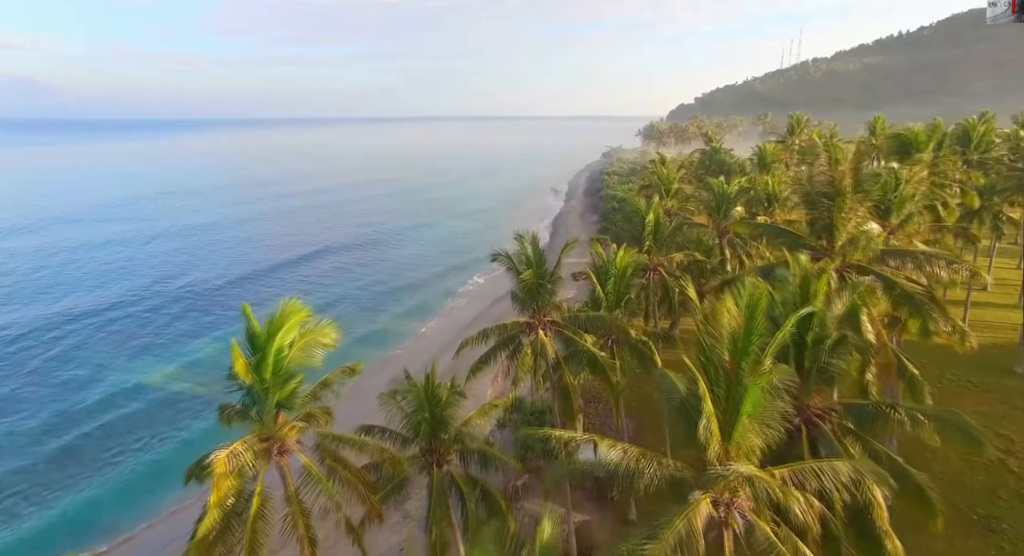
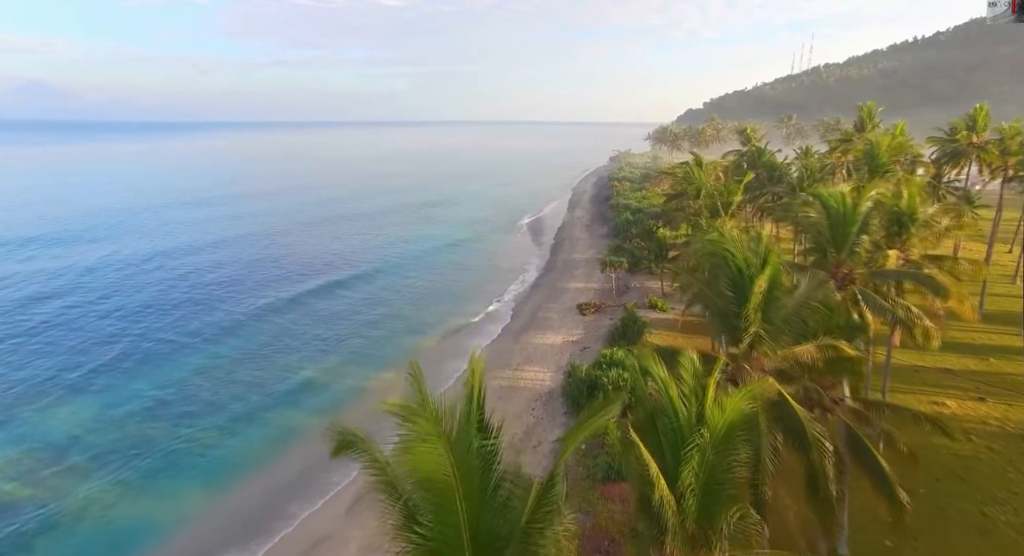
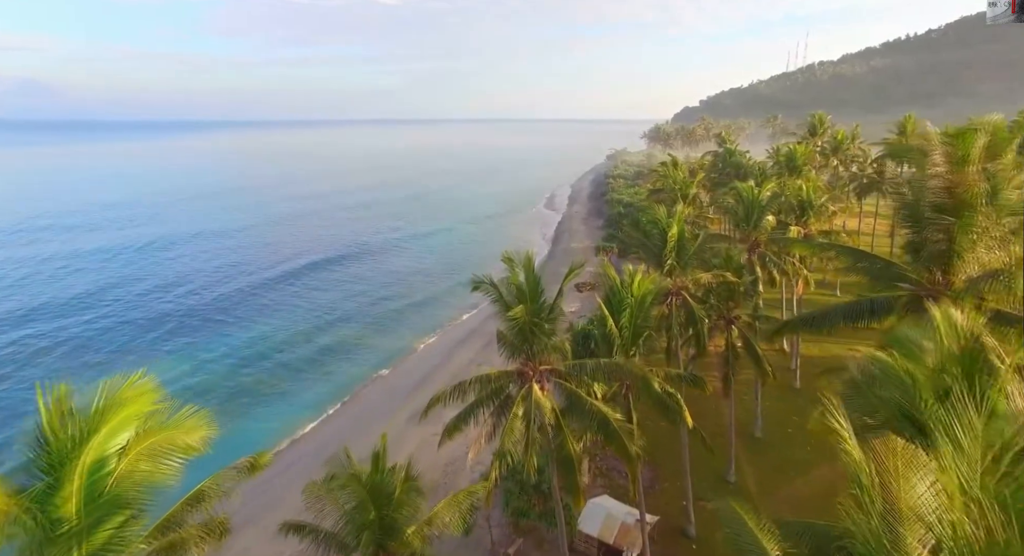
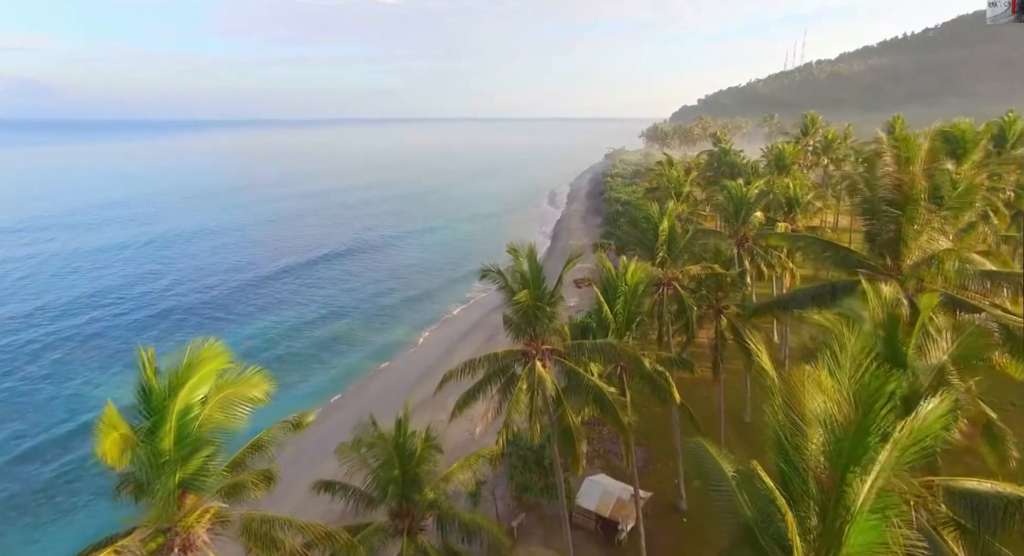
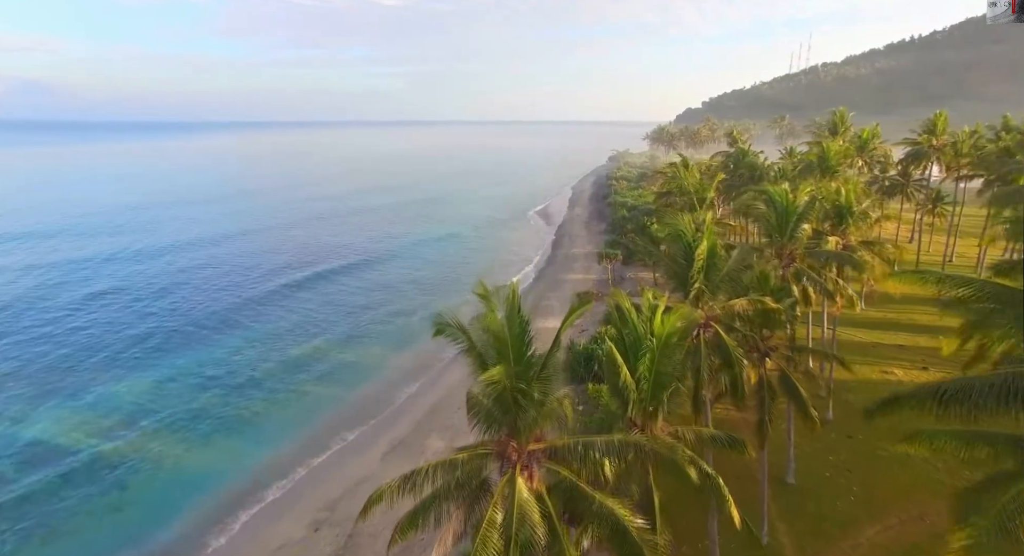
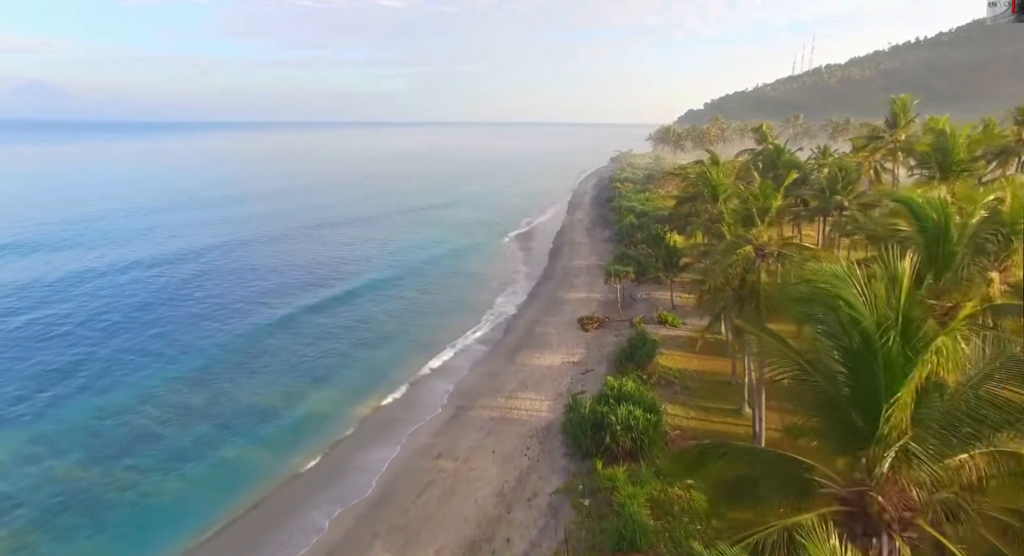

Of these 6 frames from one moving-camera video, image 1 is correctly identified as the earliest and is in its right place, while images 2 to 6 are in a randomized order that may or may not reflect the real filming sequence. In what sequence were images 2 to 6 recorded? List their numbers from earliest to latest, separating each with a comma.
4, 3, 5, 2, 6
